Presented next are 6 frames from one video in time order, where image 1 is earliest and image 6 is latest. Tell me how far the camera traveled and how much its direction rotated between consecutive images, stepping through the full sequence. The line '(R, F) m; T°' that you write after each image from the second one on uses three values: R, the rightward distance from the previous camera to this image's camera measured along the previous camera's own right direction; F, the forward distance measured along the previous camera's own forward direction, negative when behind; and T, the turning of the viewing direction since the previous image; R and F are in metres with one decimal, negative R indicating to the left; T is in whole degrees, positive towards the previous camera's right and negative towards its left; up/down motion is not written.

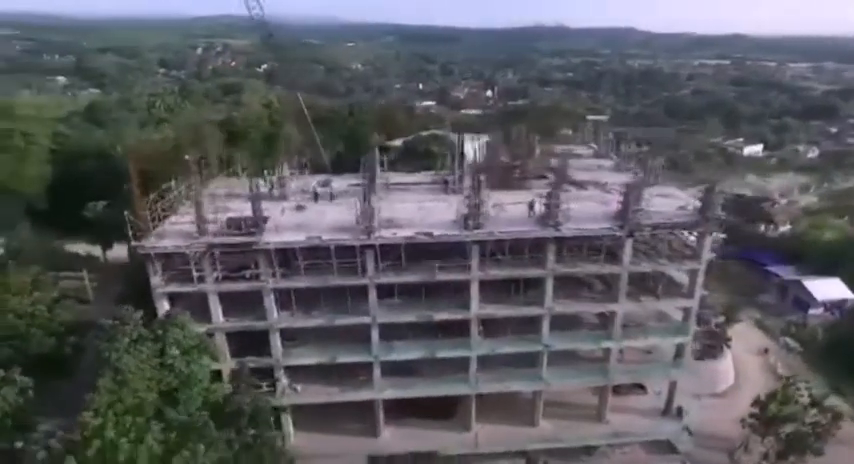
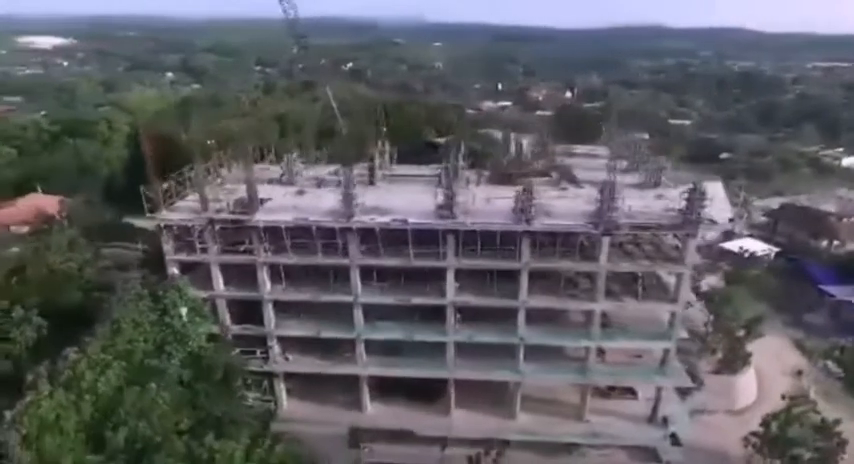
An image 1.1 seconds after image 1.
(+3.9, -0.7) m; -9°
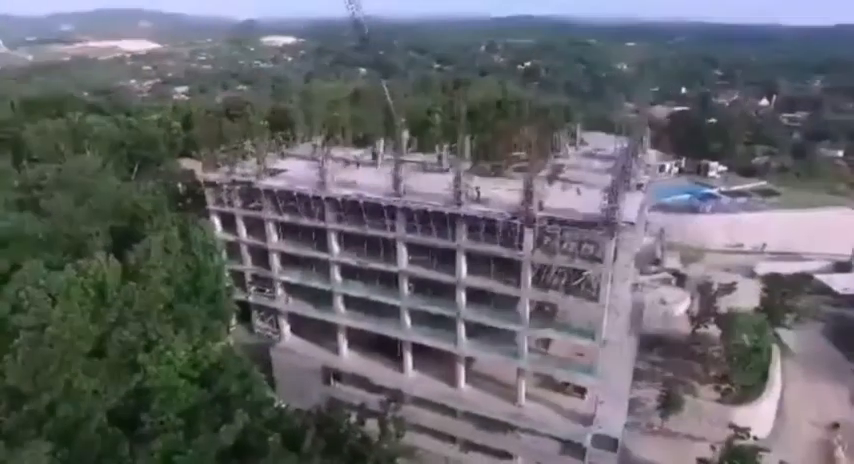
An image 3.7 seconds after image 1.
(+9.7, -1.4) m; -19°
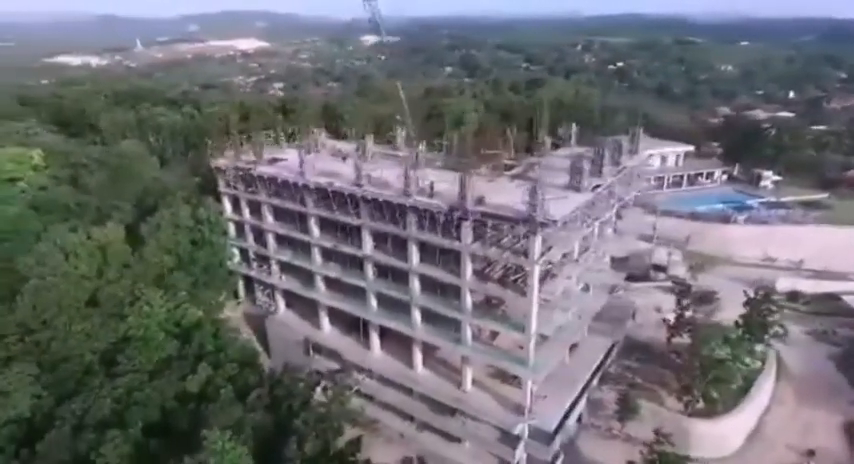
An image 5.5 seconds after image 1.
(+6.1, -1.2) m; -10°
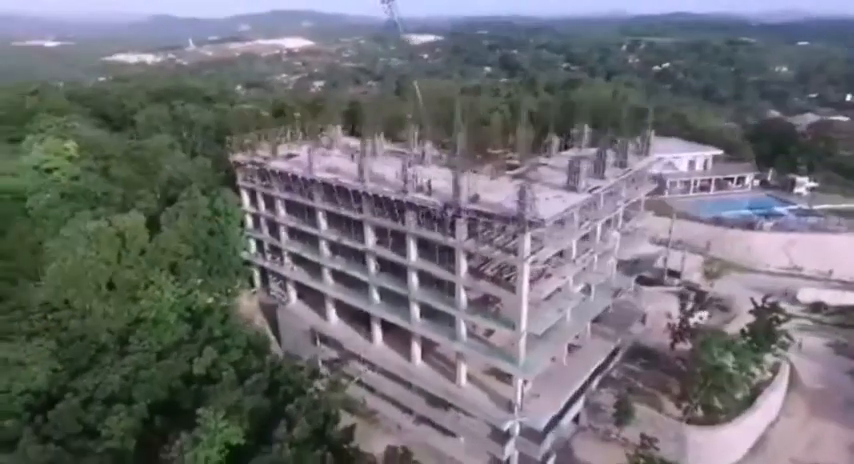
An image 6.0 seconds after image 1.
(+1.9, -0.4) m; -4°
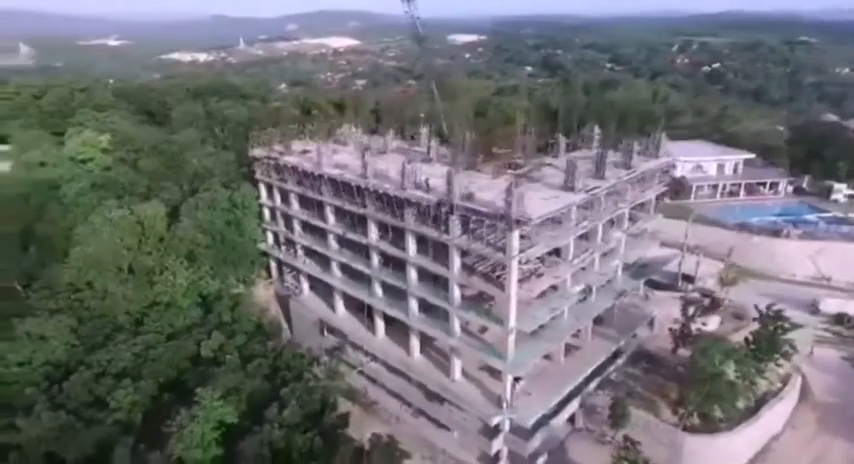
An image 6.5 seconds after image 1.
(+2.0, -0.5) m; -4°
